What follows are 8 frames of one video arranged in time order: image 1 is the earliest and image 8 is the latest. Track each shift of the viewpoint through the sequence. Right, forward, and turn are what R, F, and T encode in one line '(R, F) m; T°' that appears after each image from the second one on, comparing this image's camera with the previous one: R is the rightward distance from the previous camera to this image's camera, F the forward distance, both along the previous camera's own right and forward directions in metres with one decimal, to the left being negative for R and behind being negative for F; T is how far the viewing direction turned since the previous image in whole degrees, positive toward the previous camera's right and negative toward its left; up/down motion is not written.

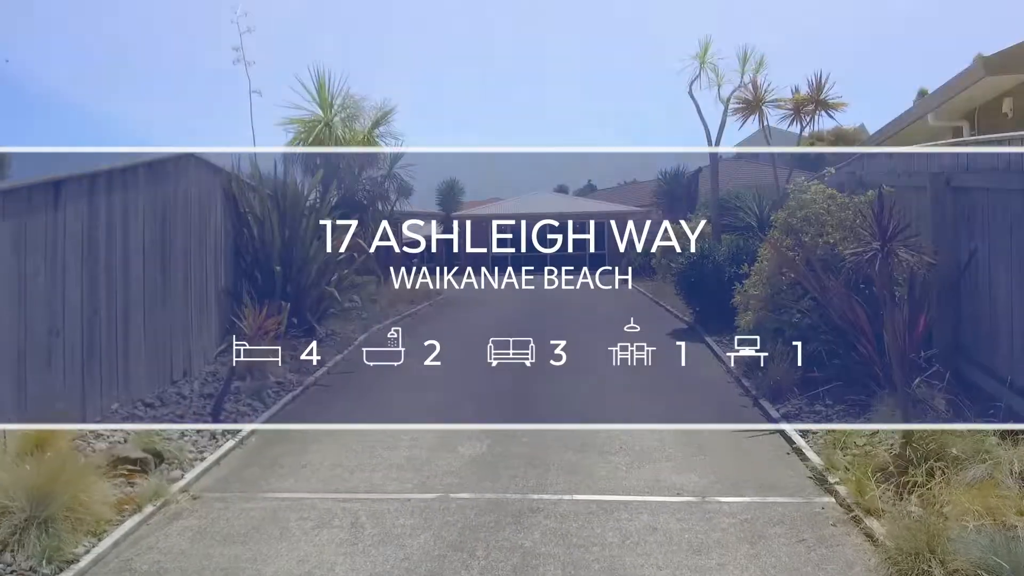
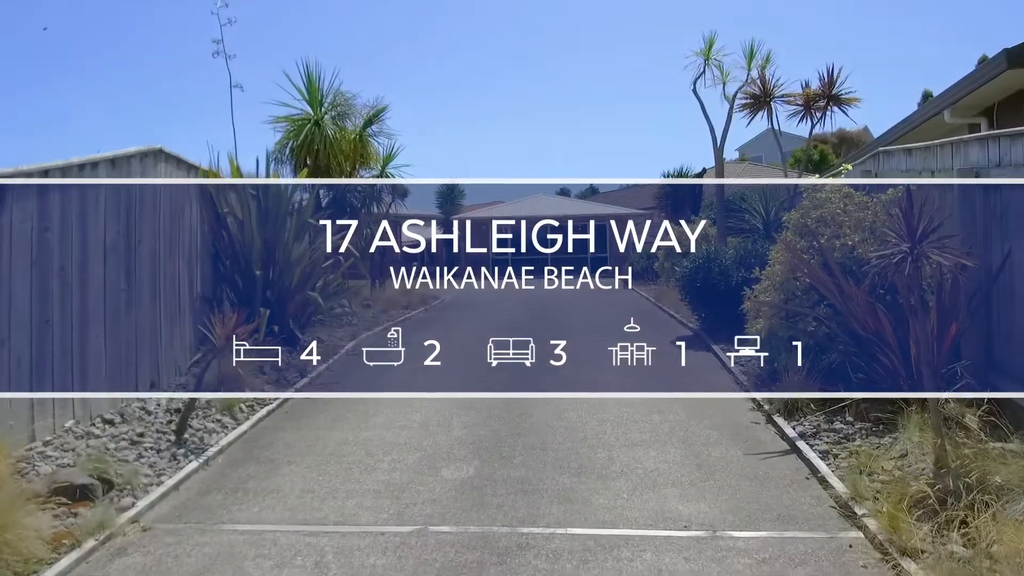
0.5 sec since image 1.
(+0.1, +0.7) m; 0°
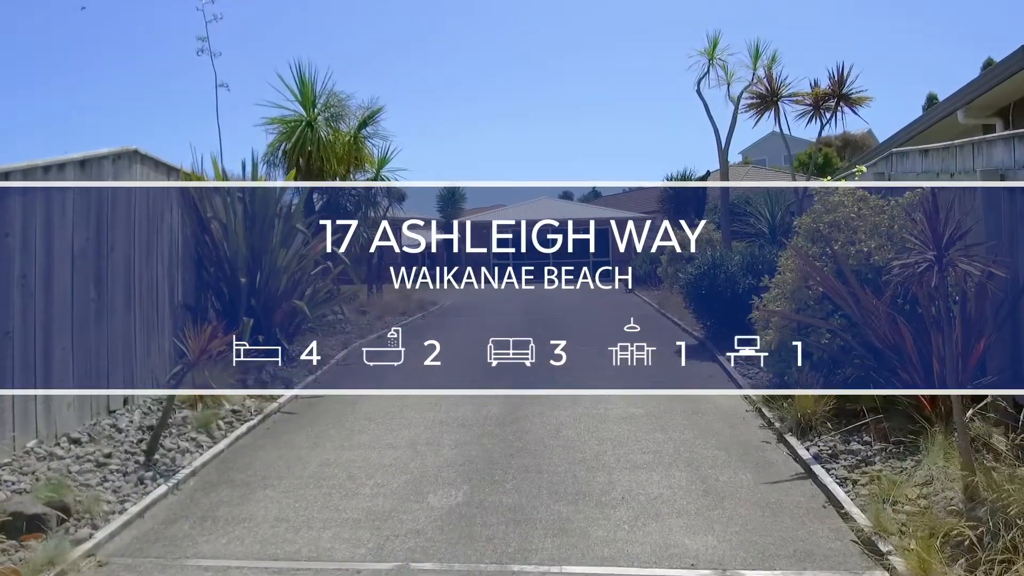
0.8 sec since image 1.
(+0.1, +0.5) m; 0°
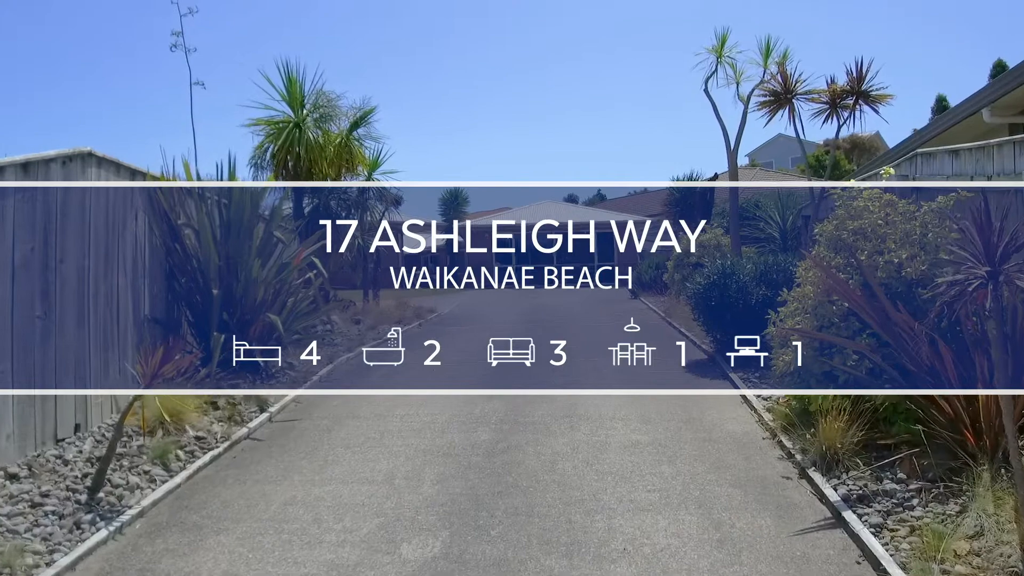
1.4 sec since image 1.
(+0.1, +0.8) m; 0°
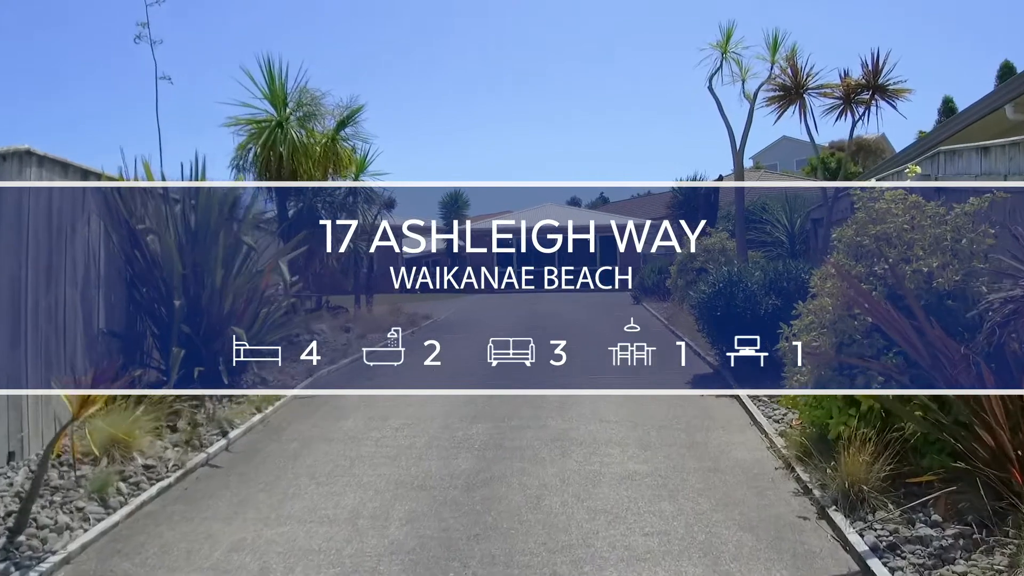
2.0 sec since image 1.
(+0.1, +0.8) m; 0°
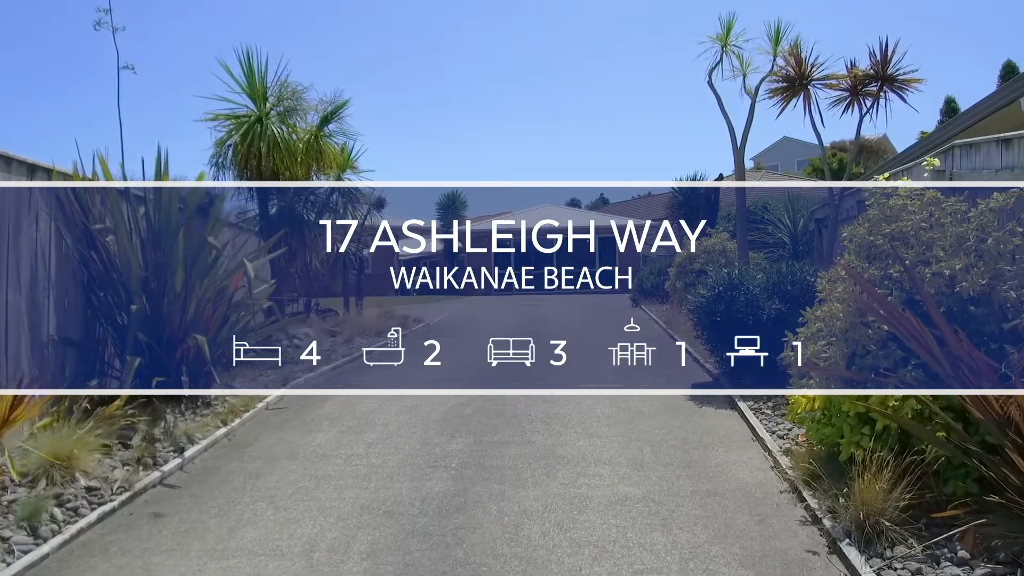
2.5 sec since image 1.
(+0.1, +0.6) m; 0°
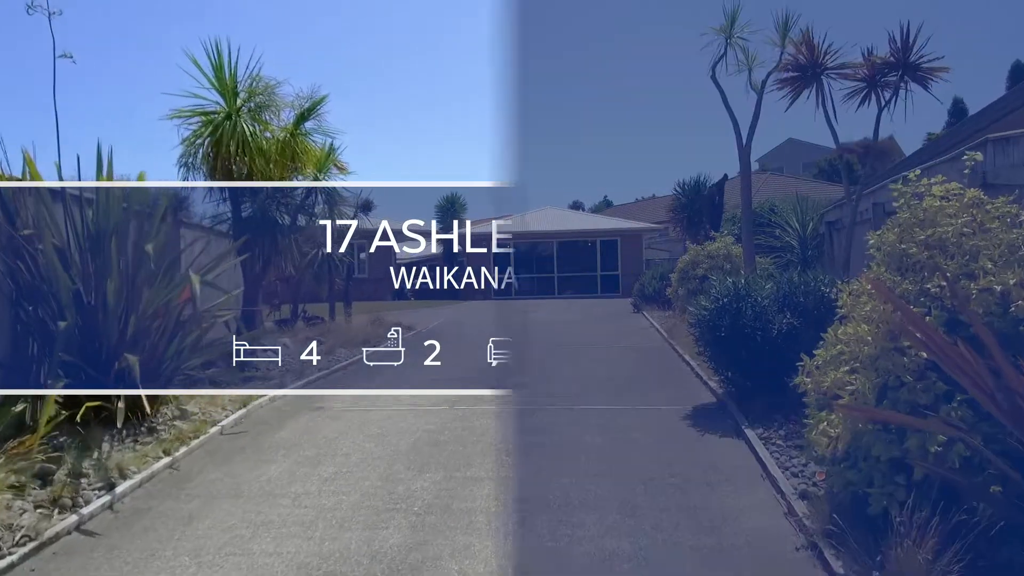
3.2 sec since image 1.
(+0.2, +0.9) m; 0°
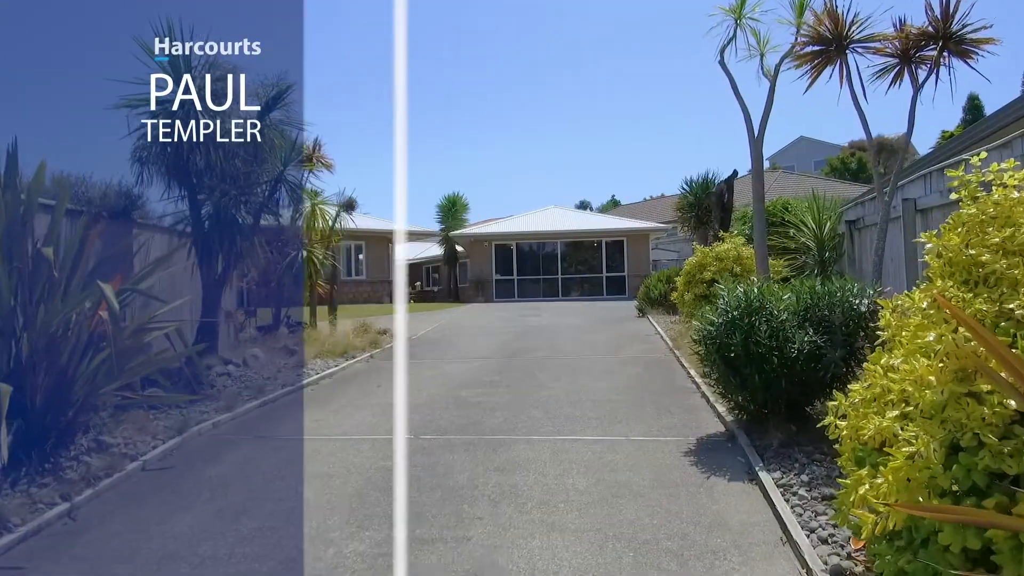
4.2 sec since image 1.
(+0.2, +1.3) m; 0°
